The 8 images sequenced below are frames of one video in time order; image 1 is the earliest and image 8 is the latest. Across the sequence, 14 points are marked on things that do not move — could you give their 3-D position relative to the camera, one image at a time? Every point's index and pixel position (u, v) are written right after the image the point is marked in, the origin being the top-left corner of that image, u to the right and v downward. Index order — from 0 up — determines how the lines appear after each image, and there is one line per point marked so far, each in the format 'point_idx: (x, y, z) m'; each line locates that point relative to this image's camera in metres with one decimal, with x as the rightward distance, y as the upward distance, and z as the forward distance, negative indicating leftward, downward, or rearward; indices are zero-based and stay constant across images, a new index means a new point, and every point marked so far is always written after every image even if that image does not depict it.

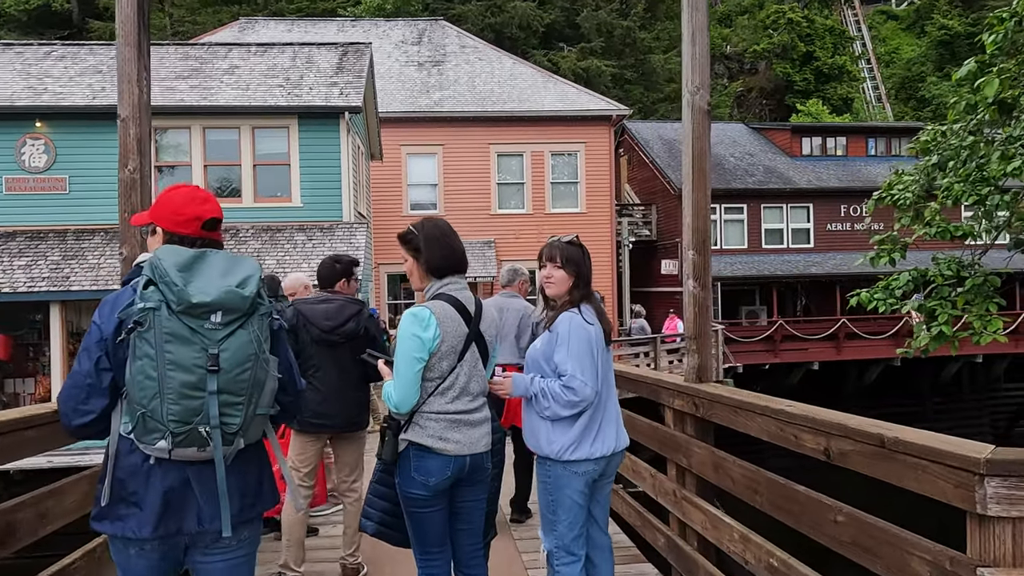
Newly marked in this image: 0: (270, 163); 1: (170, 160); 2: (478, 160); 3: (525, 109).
0: (-3.7, +1.9, +12.4) m
1: (-5.2, +1.9, +12.2) m
2: (-0.8, +3.0, +18.8) m
3: (+0.3, +4.1, +18.4) m
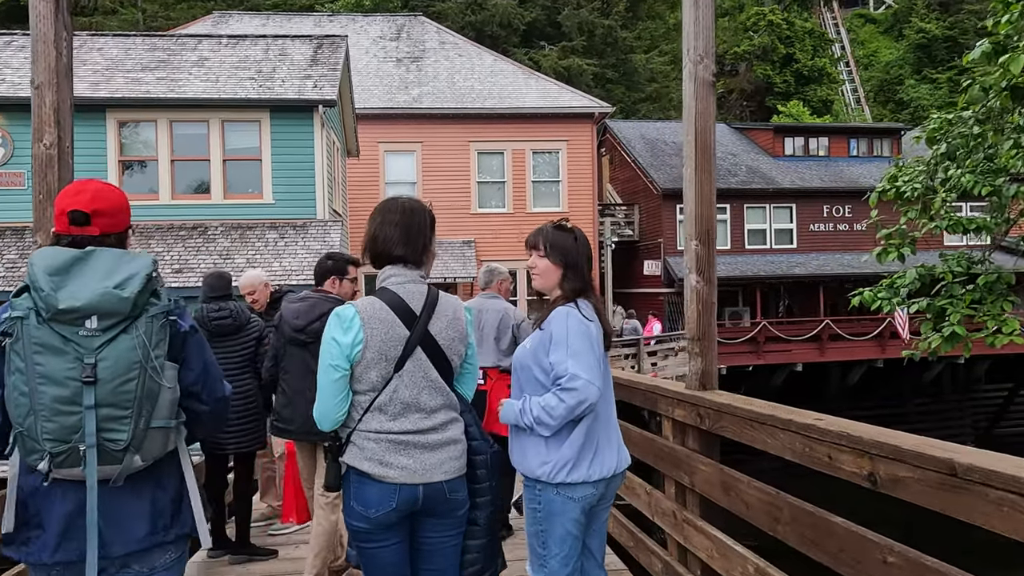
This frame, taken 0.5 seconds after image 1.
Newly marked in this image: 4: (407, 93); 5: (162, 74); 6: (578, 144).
0: (-4.0, +1.9, +11.9) m
1: (-5.5, +1.9, +11.7) m
2: (-1.2, +3.0, +18.4) m
3: (-0.1, +4.1, +18.1) m
4: (-2.4, +4.5, +18.6) m
5: (-5.2, +3.2, +12.1) m
6: (+1.5, +3.3, +18.6) m
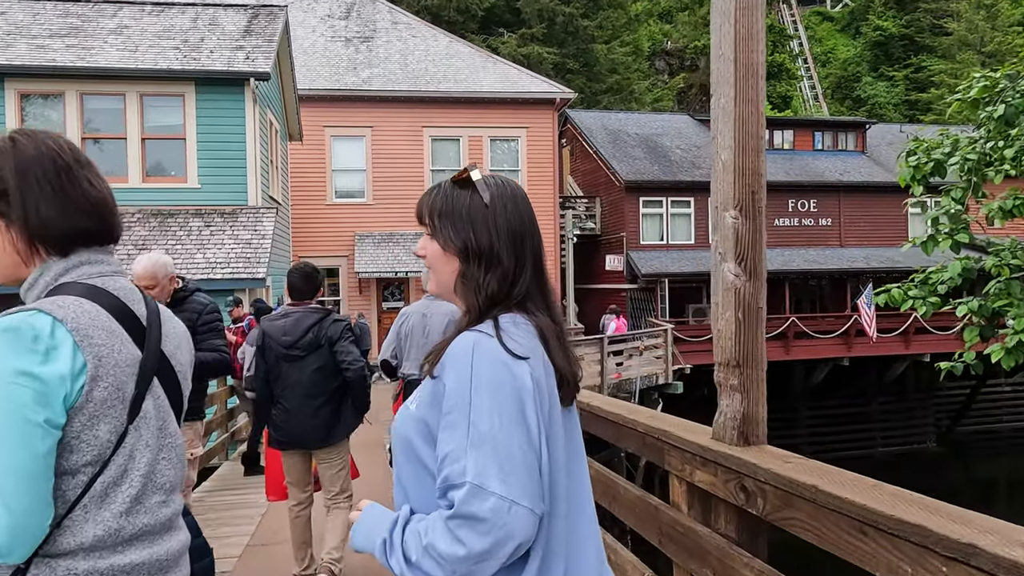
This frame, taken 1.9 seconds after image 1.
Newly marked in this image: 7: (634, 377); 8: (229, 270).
0: (-4.6, +2.0, +10.6) m
1: (-6.1, +2.0, +10.4) m
2: (-2.2, +3.1, +17.2) m
3: (-1.1, +4.2, +17.0) m
4: (-3.4, +4.6, +17.4) m
5: (-5.8, +3.3, +10.7) m
6: (+0.6, +3.4, +17.6) m
7: (+2.3, -1.7, +15.4) m
8: (-3.3, +0.2, +9.4) m
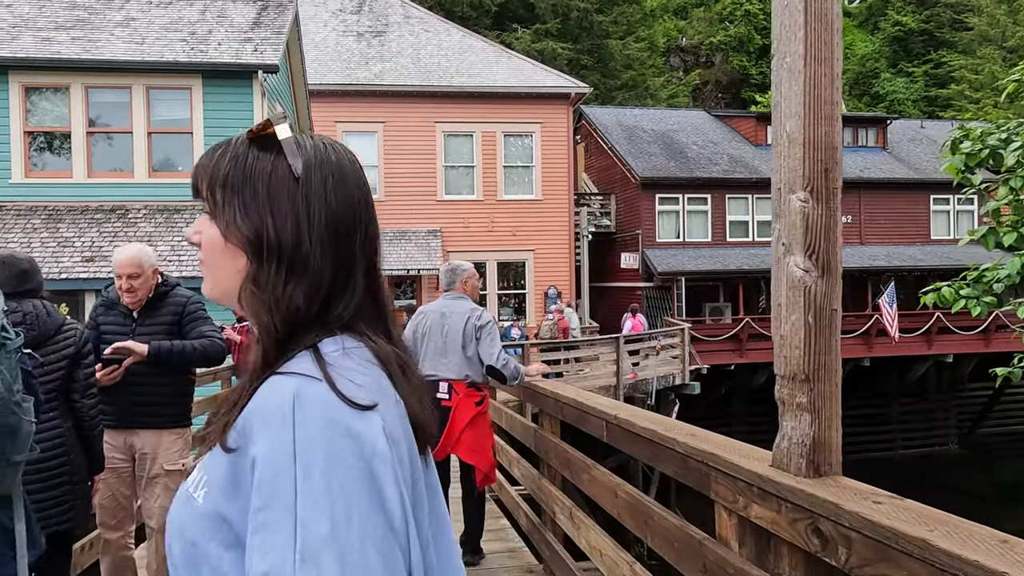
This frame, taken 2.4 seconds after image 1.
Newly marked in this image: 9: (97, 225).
0: (-4.4, +2.0, +10.4) m
1: (-5.9, +2.0, +10.2) m
2: (-1.9, +3.1, +17.0) m
3: (-0.8, +4.2, +16.7) m
4: (-3.1, +4.6, +17.1) m
5: (-5.7, +3.3, +10.5) m
6: (+0.9, +3.5, +17.2) m
7: (+2.6, -1.7, +15.1) m
8: (-3.2, +0.2, +9.2) m
9: (-5.0, +0.8, +9.7) m
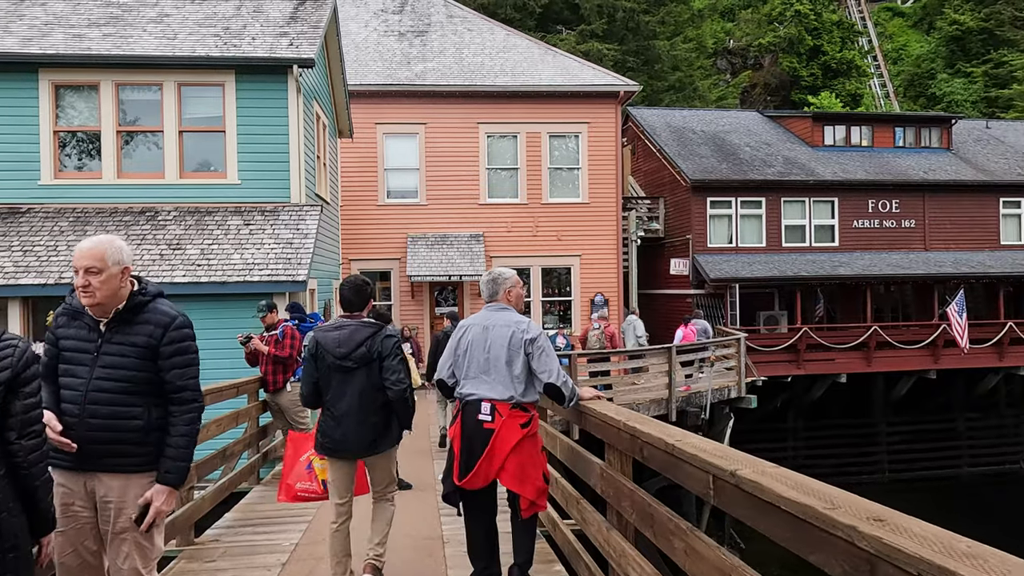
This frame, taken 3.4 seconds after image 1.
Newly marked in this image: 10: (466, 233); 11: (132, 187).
0: (-3.8, +2.0, +9.9) m
1: (-5.3, +2.0, +9.8) m
2: (-0.9, +3.0, +16.4) m
3: (+0.2, +4.1, +16.1) m
4: (-2.1, +4.5, +16.6) m
5: (-5.1, +3.3, +10.2) m
6: (+1.8, +3.3, +16.5) m
7: (+3.4, -1.8, +14.3) m
8: (-2.6, +0.2, +8.7) m
9: (-4.4, +0.7, +9.2) m
10: (-0.9, +1.1, +16.4) m
11: (-4.6, +1.2, +9.7) m
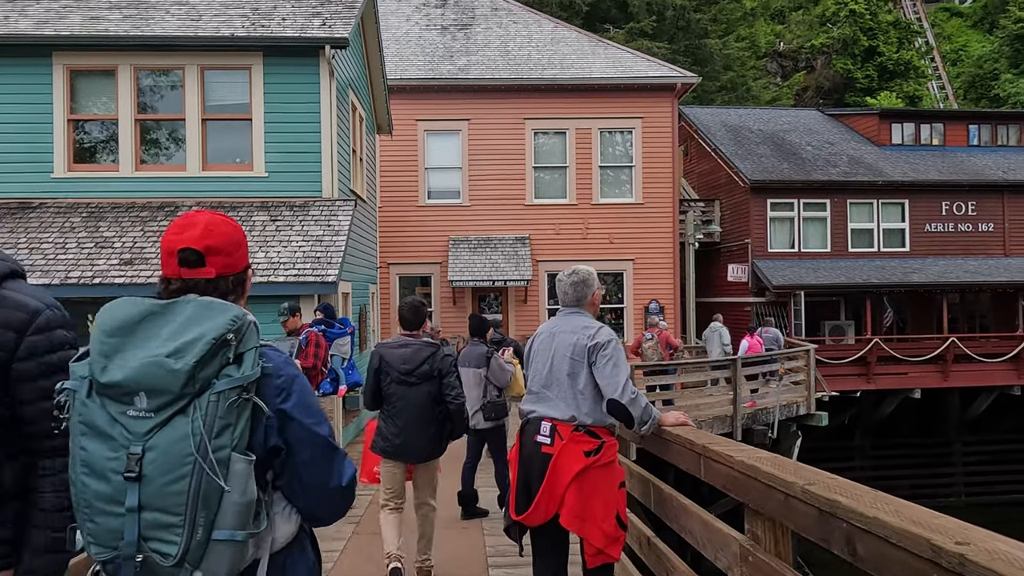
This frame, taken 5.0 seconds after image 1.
0: (-3.2, +1.9, +9.1) m
1: (-4.7, +2.0, +9.1) m
2: (0.0, +2.9, +15.4) m
3: (+1.1, +4.0, +15.0) m
4: (-1.2, +4.4, +15.7) m
5: (-4.4, +3.2, +9.4) m
6: (+2.7, +3.2, +15.4) m
7: (+4.2, -1.9, +13.0) m
8: (-2.1, +0.2, +7.8) m
9: (-3.9, +0.7, +8.4) m
10: (0.0, +1.0, +15.4) m
11: (-4.0, +1.2, +8.9) m
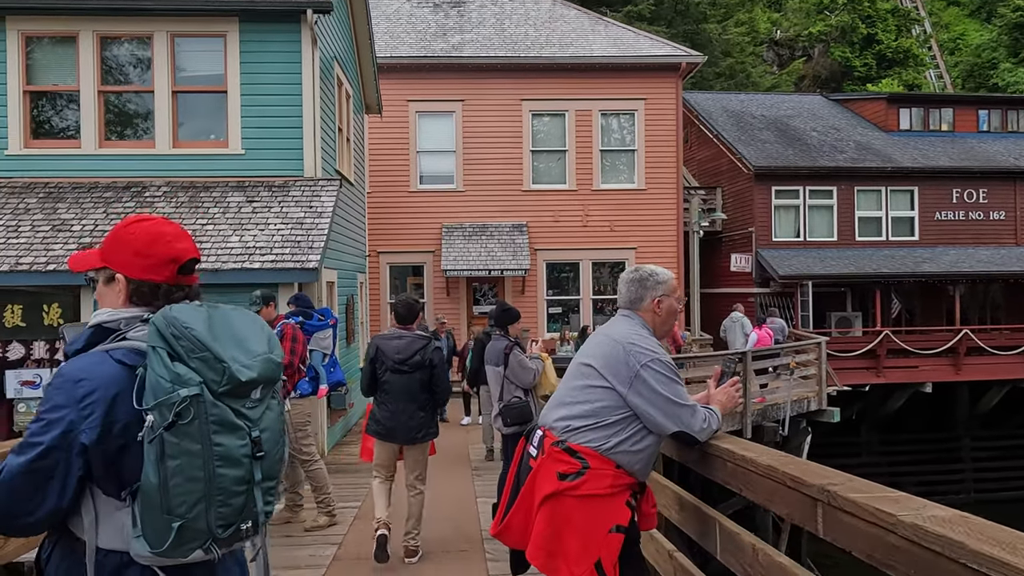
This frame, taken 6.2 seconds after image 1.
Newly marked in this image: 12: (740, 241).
0: (-3.2, +2.1, +8.3) m
1: (-4.7, +2.1, +8.3) m
2: (-0.1, +3.0, +14.7) m
3: (+1.0, +4.1, +14.3) m
4: (-1.2, +4.6, +14.9) m
5: (-4.4, +3.3, +8.6) m
6: (+2.7, +3.4, +14.7) m
7: (+4.2, -1.7, +12.3) m
8: (-2.1, +0.3, +7.0) m
9: (-3.9, +0.8, +7.7) m
10: (-0.1, +1.2, +14.7) m
11: (-4.0, +1.3, +8.2) m
12: (+5.4, +1.1, +18.9) m
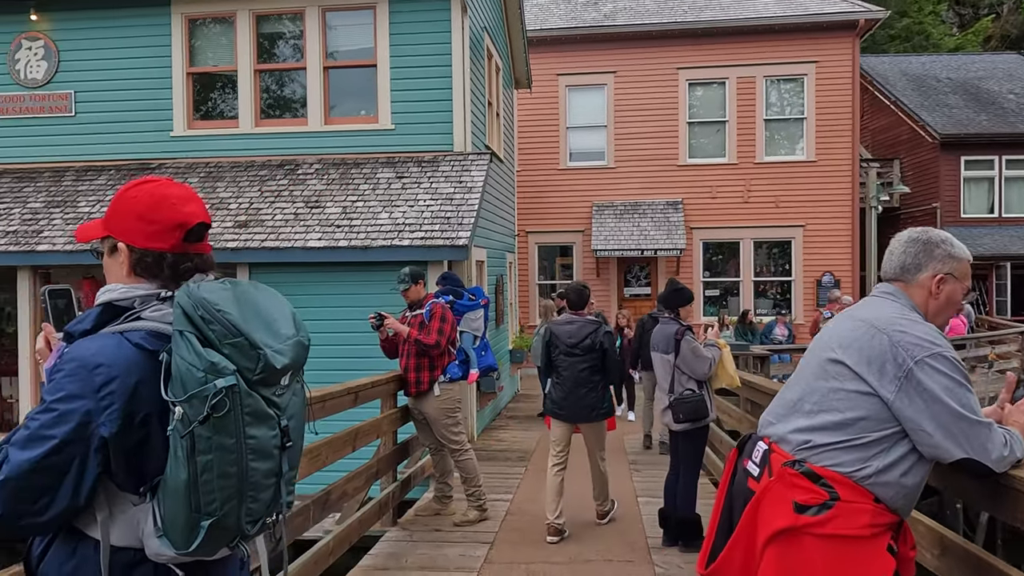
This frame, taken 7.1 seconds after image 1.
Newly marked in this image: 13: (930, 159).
0: (-1.7, +2.3, +8.2) m
1: (-3.1, +2.3, +8.4) m
2: (+2.6, +3.4, +13.9) m
3: (+3.6, +4.5, +13.3) m
4: (+1.5, +4.9, +14.3) m
5: (-2.8, +3.6, +8.7) m
6: (+5.3, +3.7, +13.4) m
7: (+6.3, -1.5, +10.9) m
8: (-0.8, +0.5, +6.7) m
9: (-2.4, +1.0, +7.7) m
10: (+2.6, +1.5, +13.9) m
11: (-2.4, +1.5, +8.2) m
12: (+8.7, +1.5, +17.1) m
13: (+8.6, +2.7, +16.7) m
